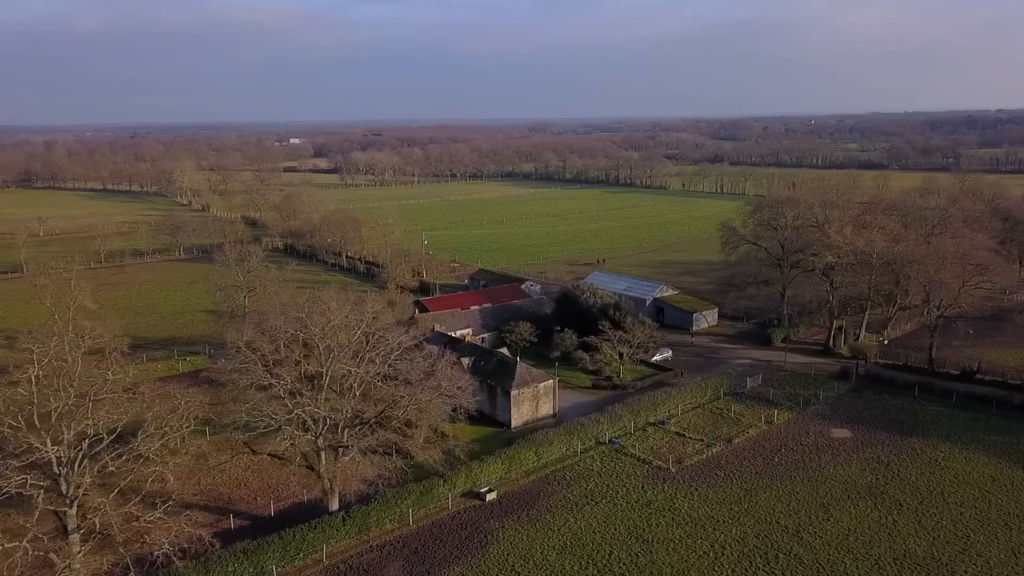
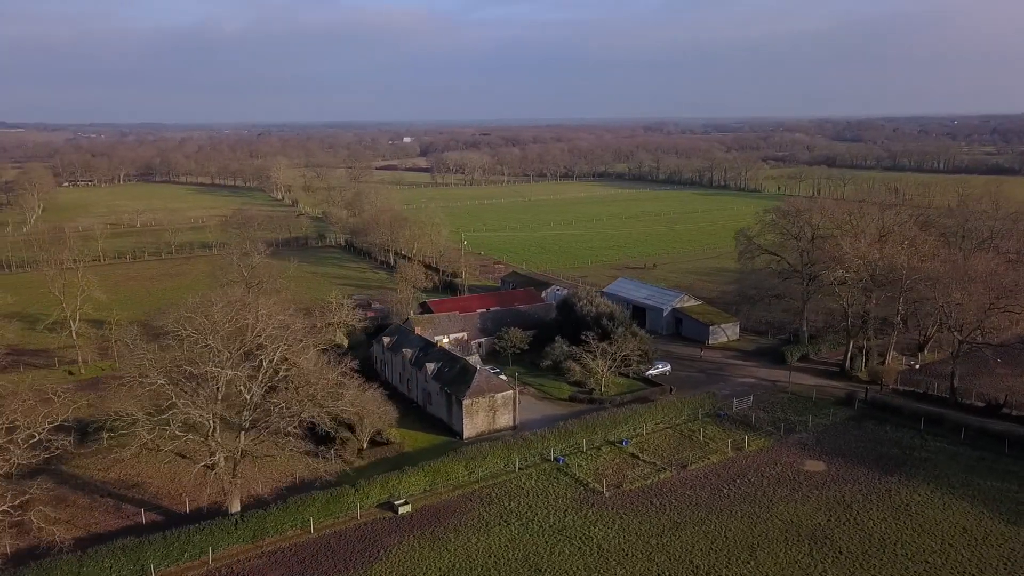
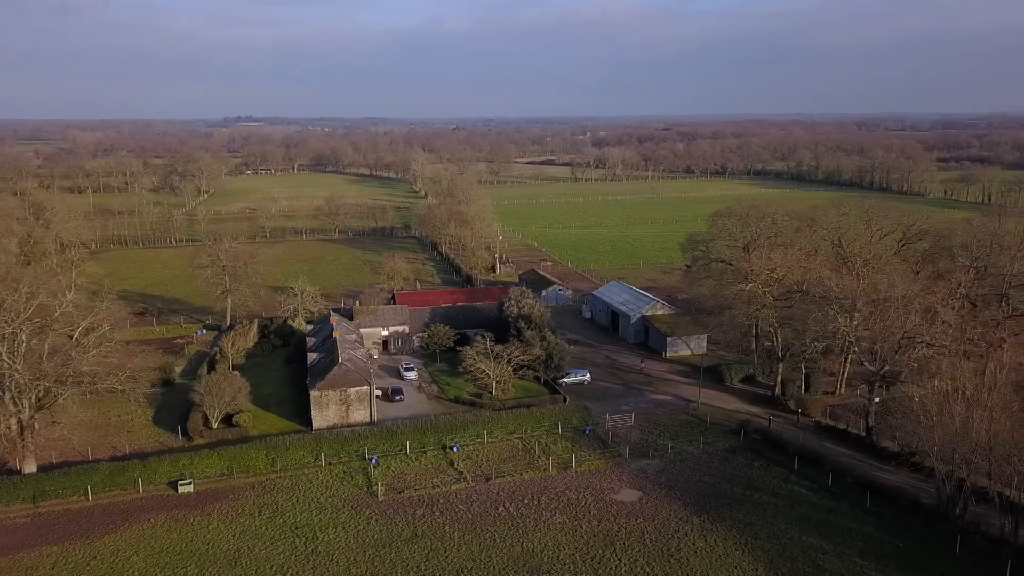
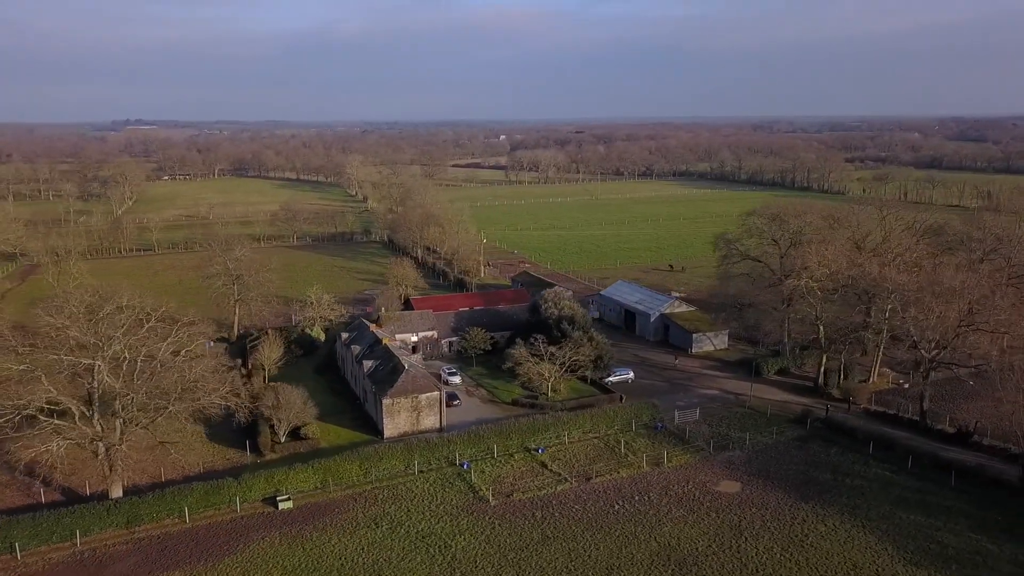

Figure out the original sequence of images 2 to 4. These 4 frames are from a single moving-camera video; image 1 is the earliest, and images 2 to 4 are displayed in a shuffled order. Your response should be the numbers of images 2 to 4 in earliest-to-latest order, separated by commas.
2, 4, 3
